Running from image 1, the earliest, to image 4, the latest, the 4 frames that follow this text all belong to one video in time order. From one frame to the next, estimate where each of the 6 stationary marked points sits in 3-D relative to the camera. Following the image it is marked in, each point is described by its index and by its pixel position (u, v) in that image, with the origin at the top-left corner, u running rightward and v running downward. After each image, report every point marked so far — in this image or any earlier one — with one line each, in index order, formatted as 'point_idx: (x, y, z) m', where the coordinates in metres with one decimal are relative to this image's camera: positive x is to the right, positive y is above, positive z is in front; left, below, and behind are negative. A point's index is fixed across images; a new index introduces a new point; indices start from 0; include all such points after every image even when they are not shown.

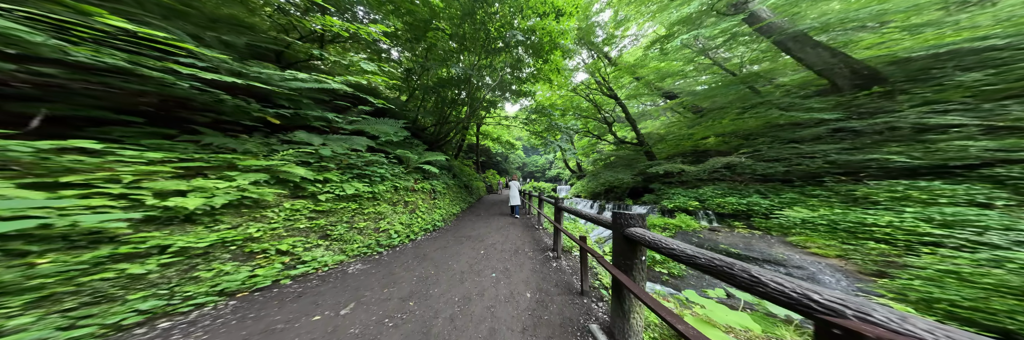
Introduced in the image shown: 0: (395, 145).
0: (-4.4, +0.9, +5.9) m
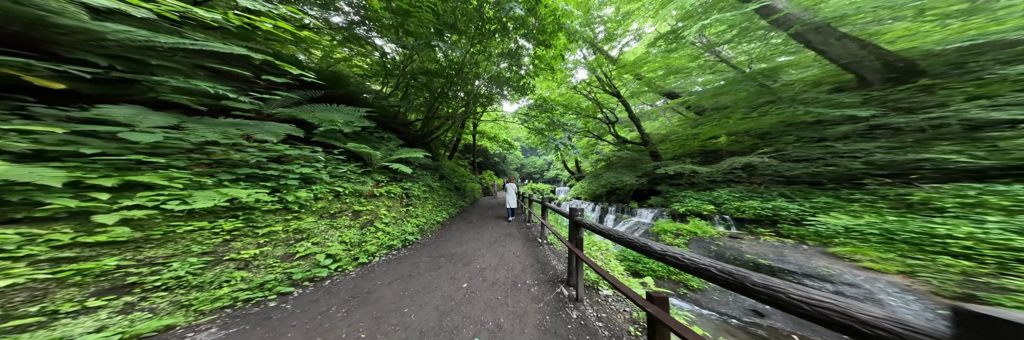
0: (-4.5, +1.0, +5.1) m
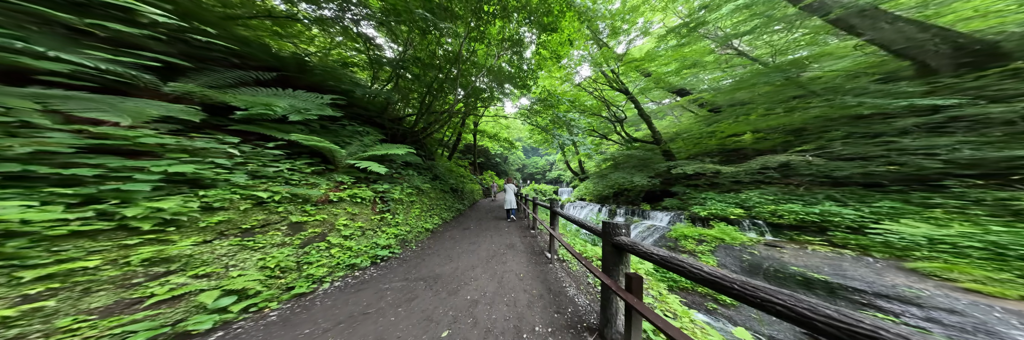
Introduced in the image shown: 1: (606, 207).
0: (-4.4, +1.0, +4.6) m
1: (+5.7, -2.3, +10.2) m
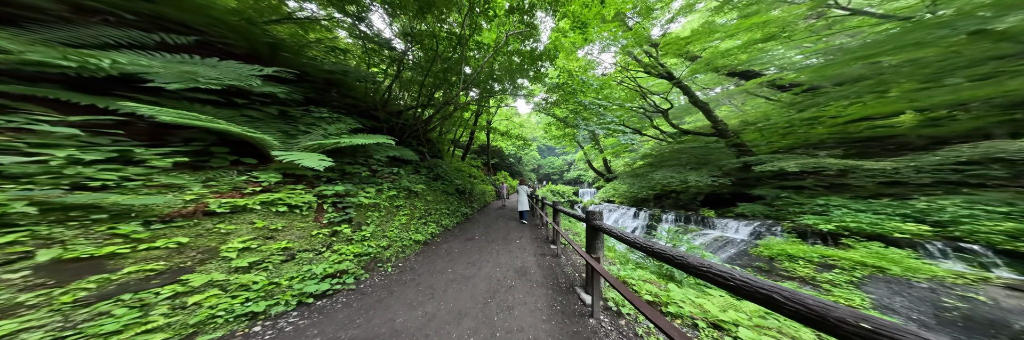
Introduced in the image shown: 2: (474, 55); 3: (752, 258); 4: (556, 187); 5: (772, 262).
0: (-4.0, +1.0, +4.3) m
1: (+6.8, -2.2, +8.4) m
2: (-0.9, +3.7, +5.4) m
3: (+5.5, -2.1, +3.8) m
4: (+4.2, -1.4, +13.7) m
5: (+5.5, -2.0, +3.6) m
